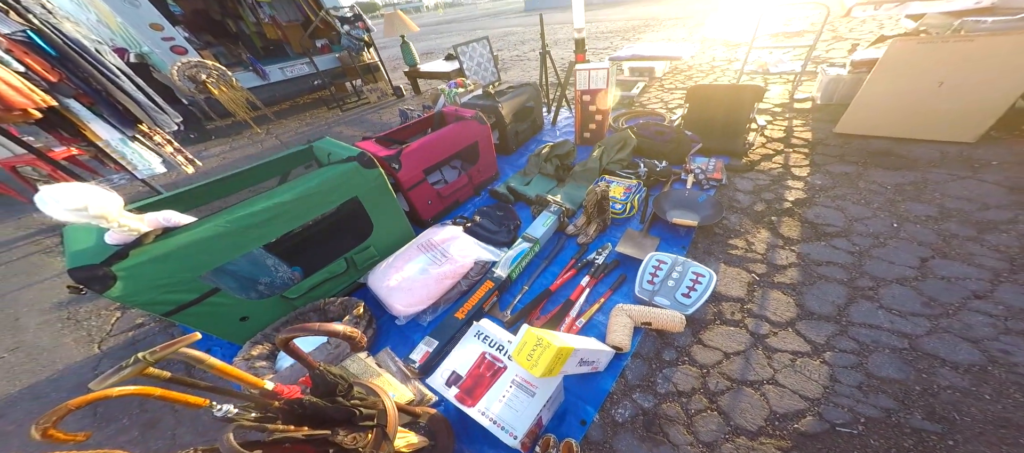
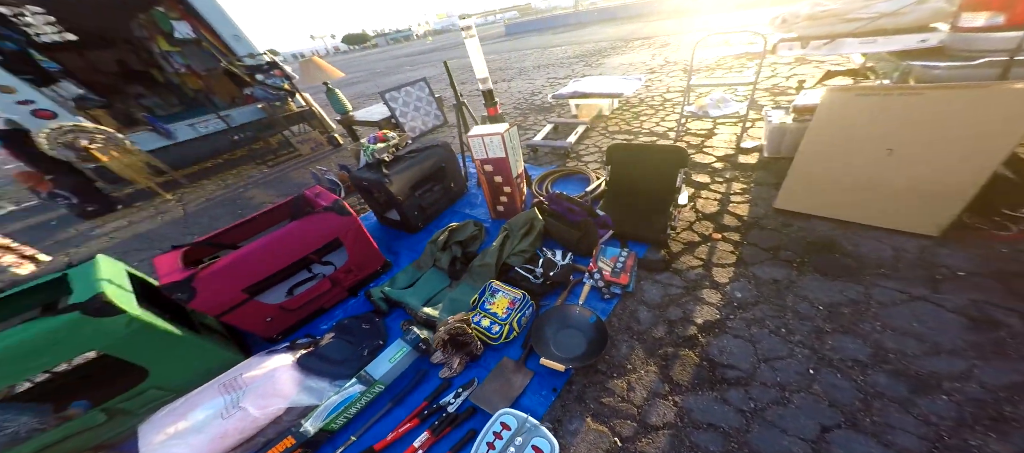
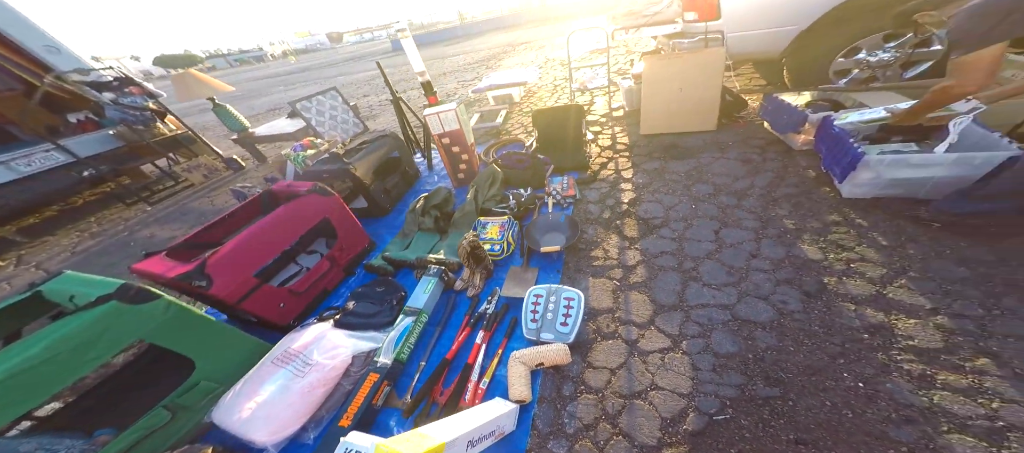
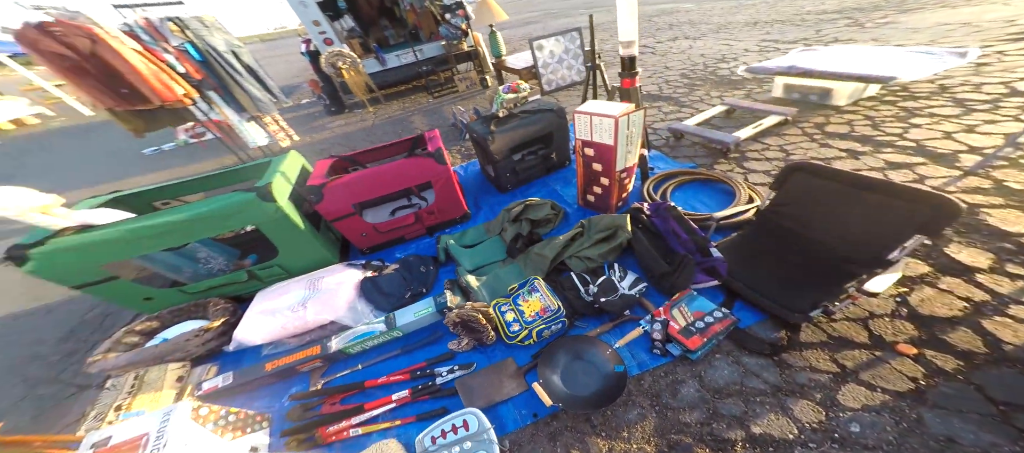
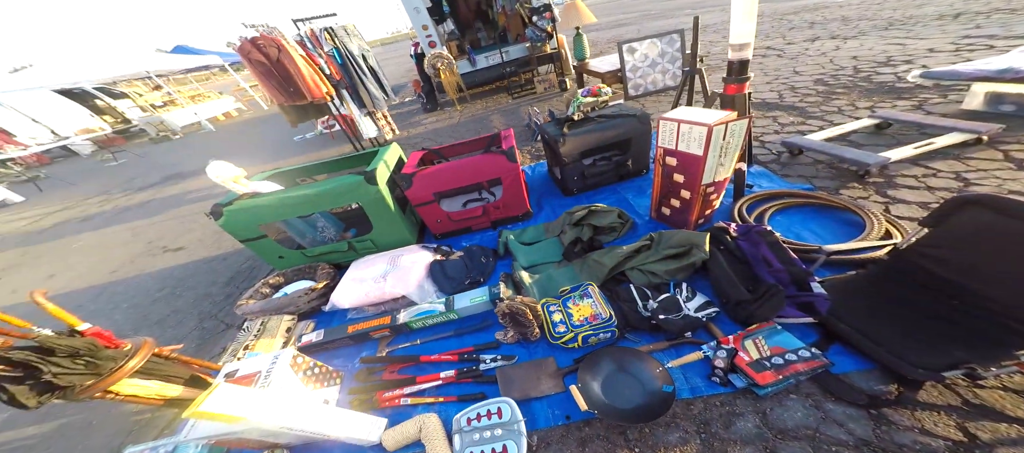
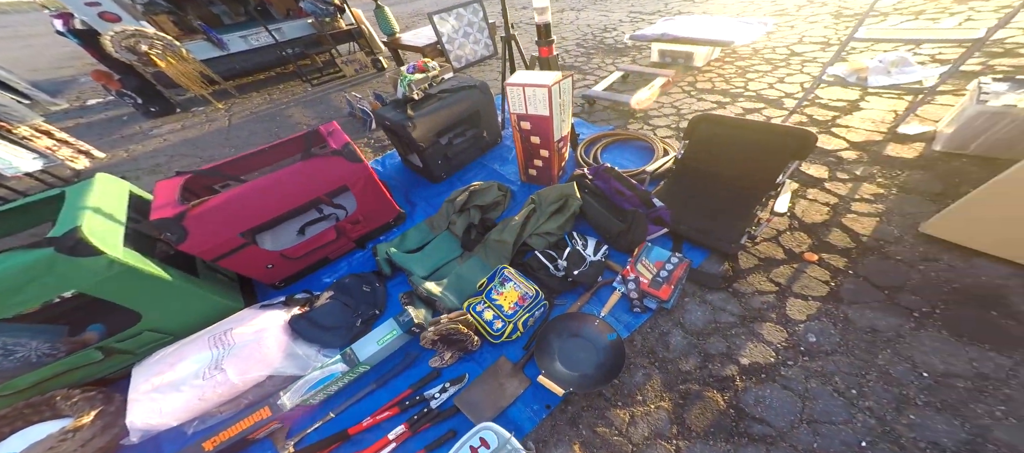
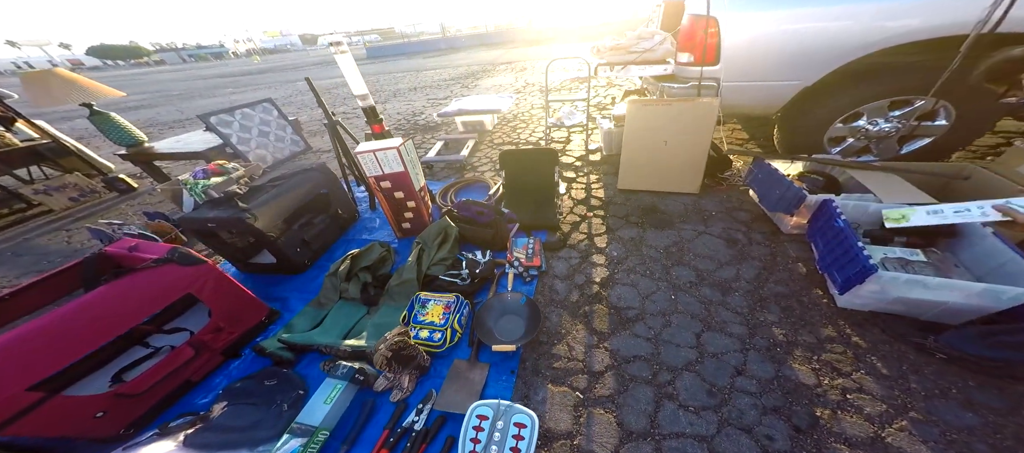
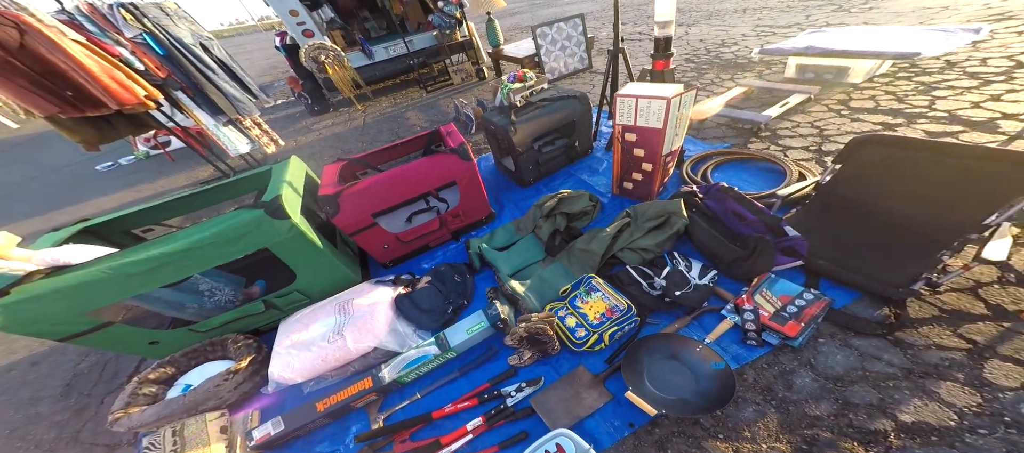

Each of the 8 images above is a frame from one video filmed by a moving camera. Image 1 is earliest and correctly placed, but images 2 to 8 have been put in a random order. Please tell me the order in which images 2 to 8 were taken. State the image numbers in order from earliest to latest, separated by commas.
3, 7, 2, 8, 6, 4, 5
